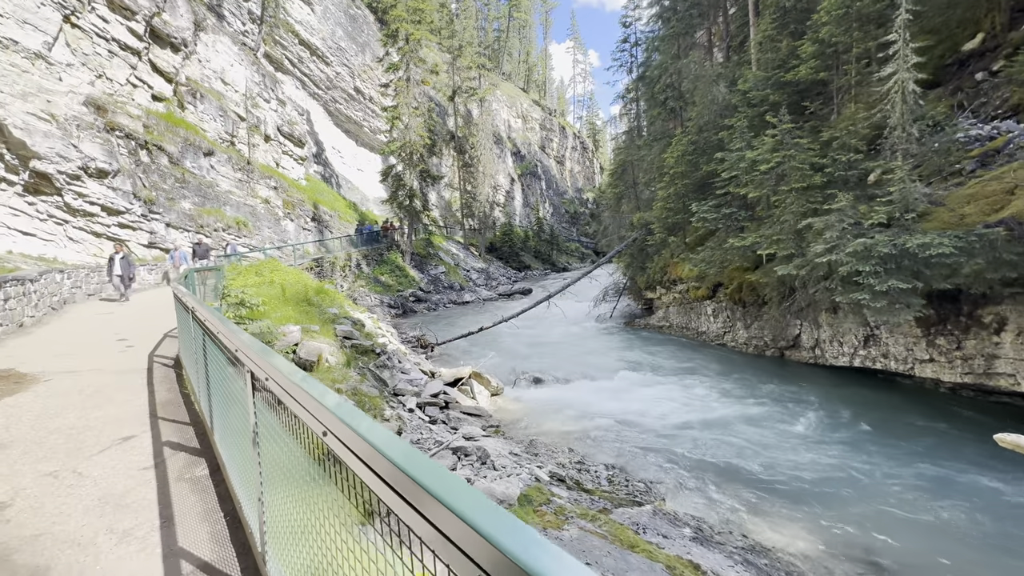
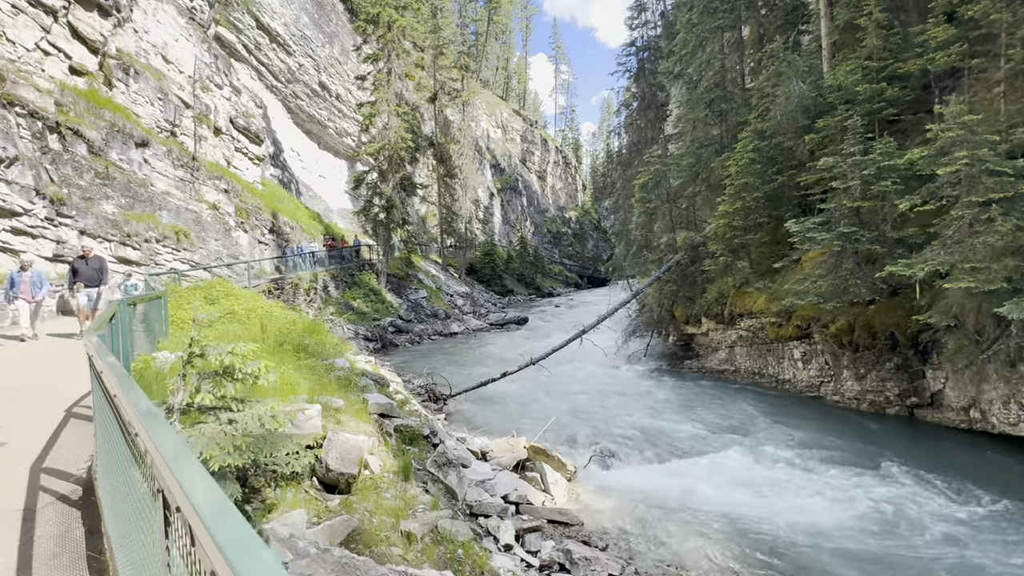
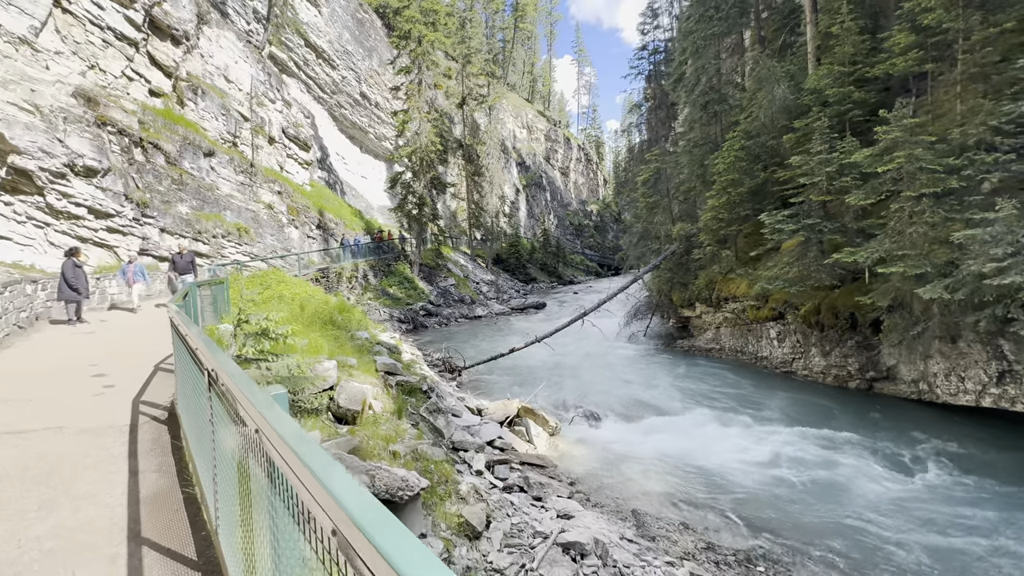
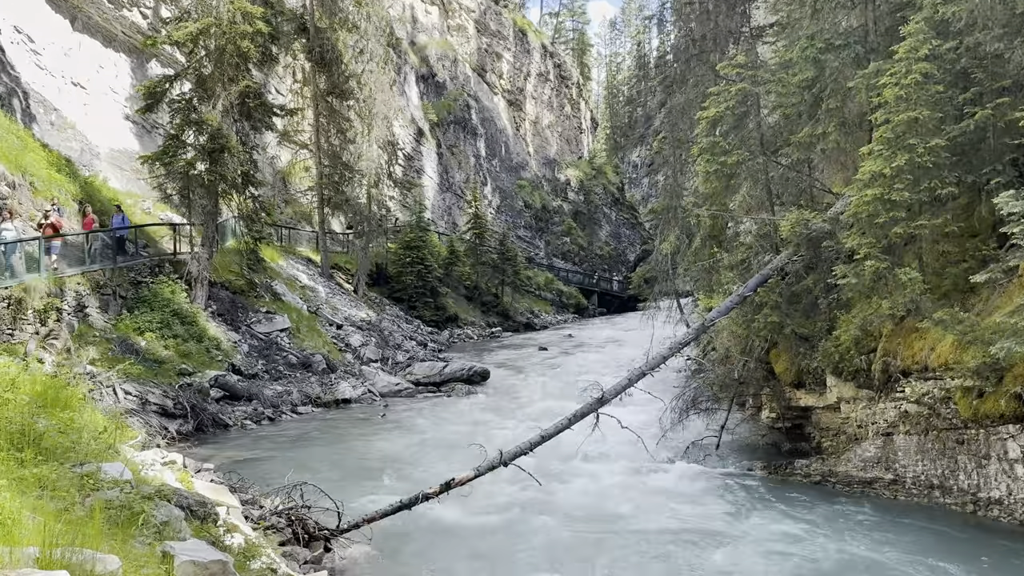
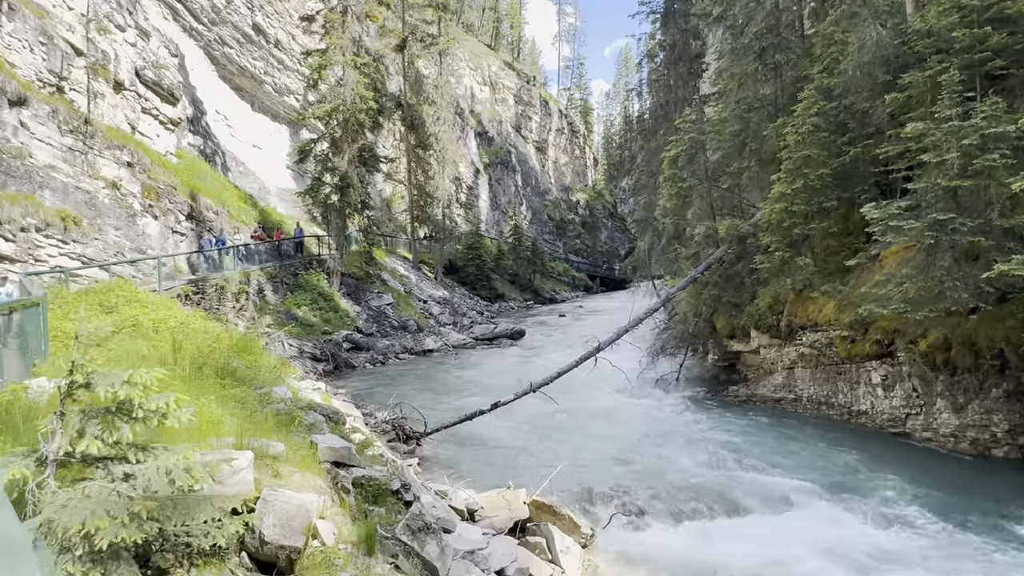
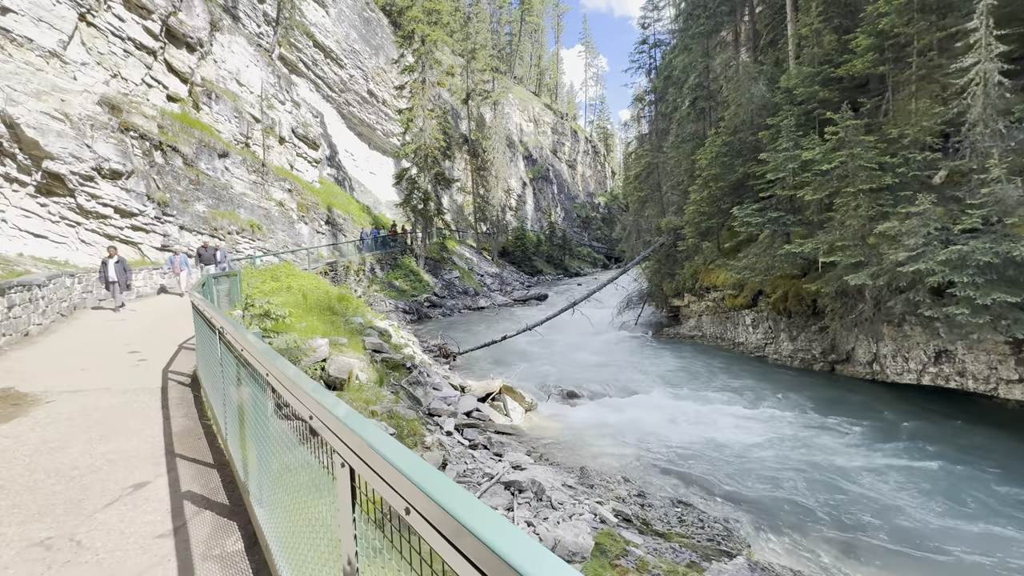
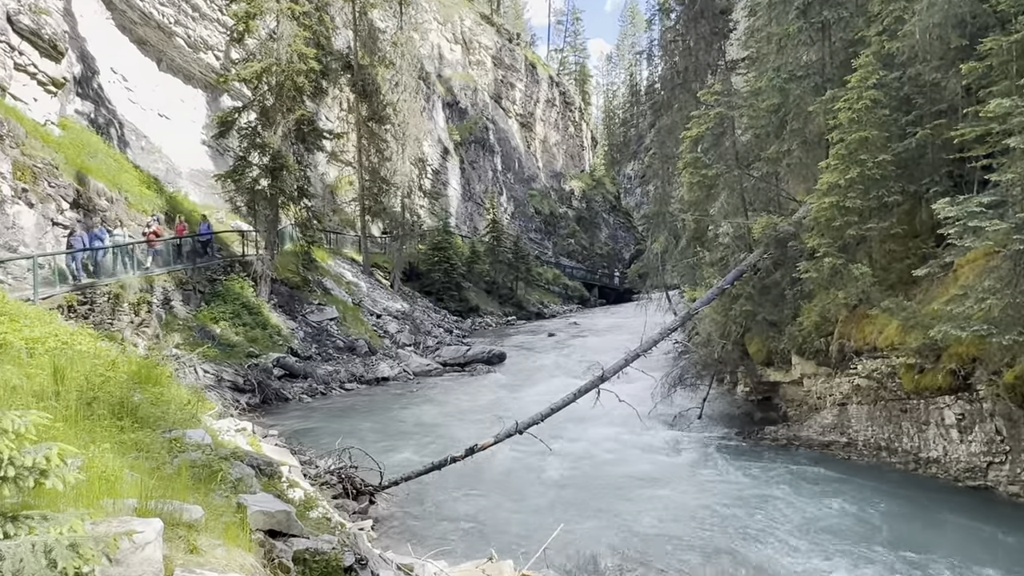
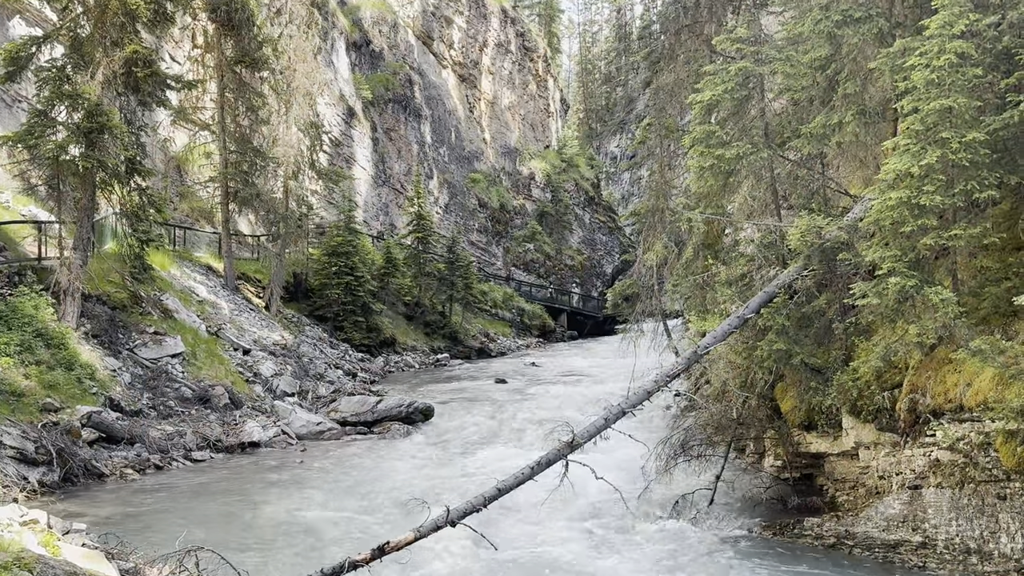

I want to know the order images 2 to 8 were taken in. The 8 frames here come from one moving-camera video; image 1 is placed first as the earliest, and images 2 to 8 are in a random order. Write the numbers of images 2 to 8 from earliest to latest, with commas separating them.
6, 3, 2, 5, 7, 4, 8
